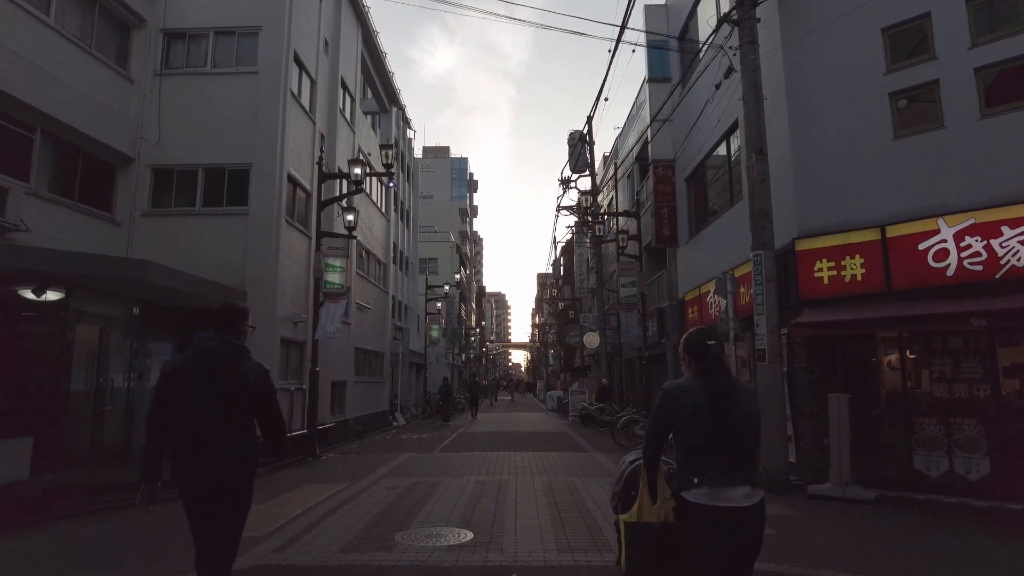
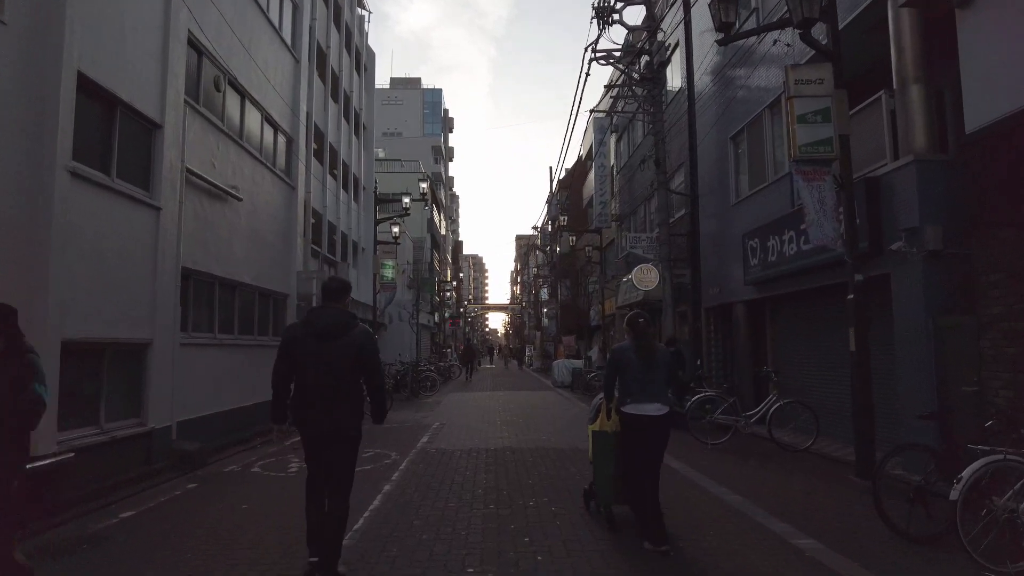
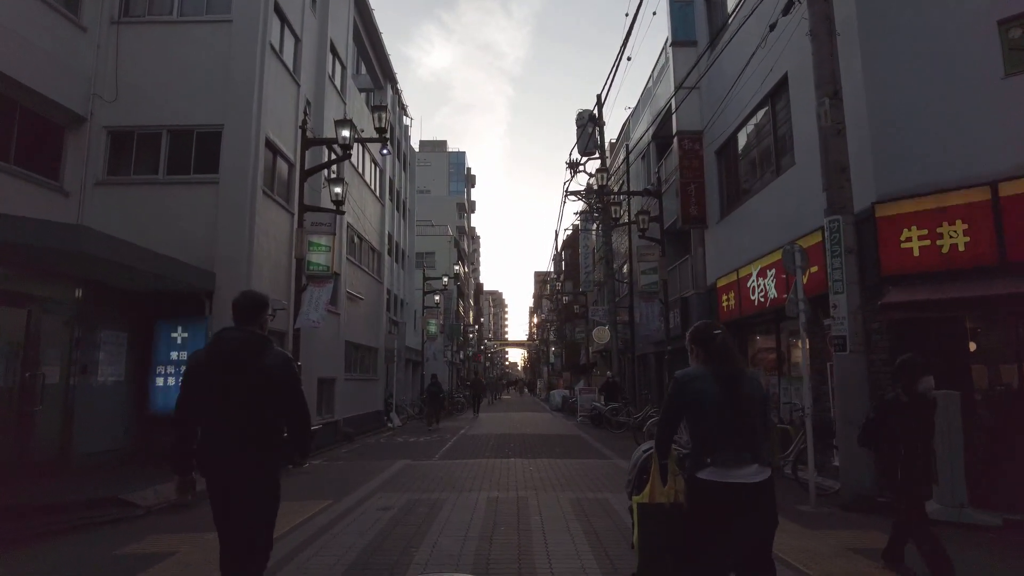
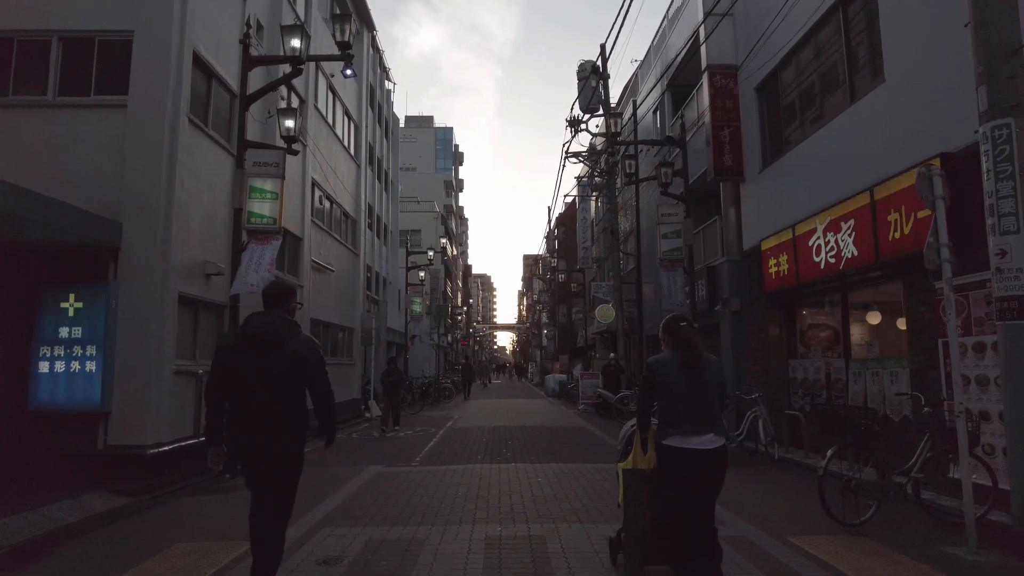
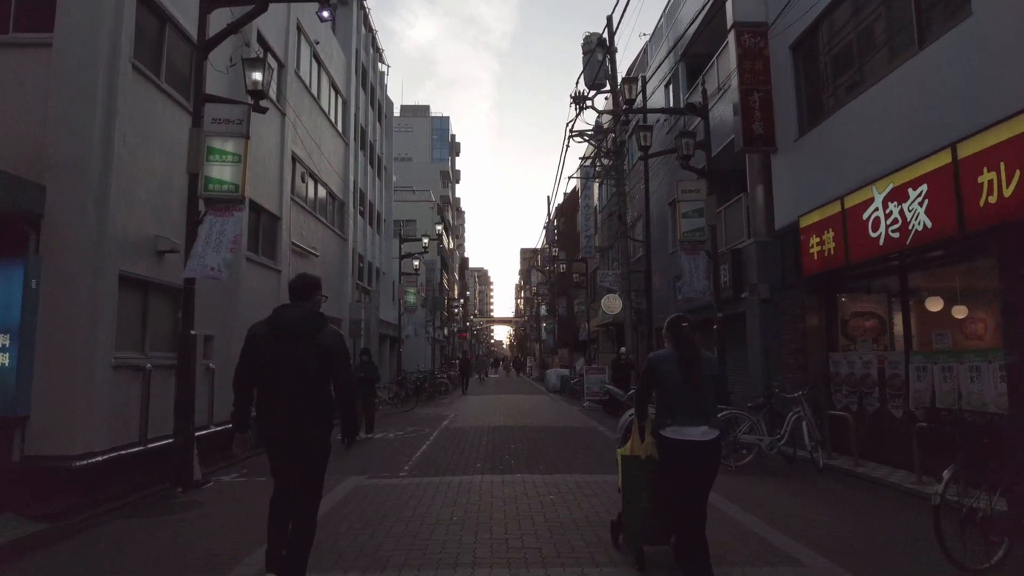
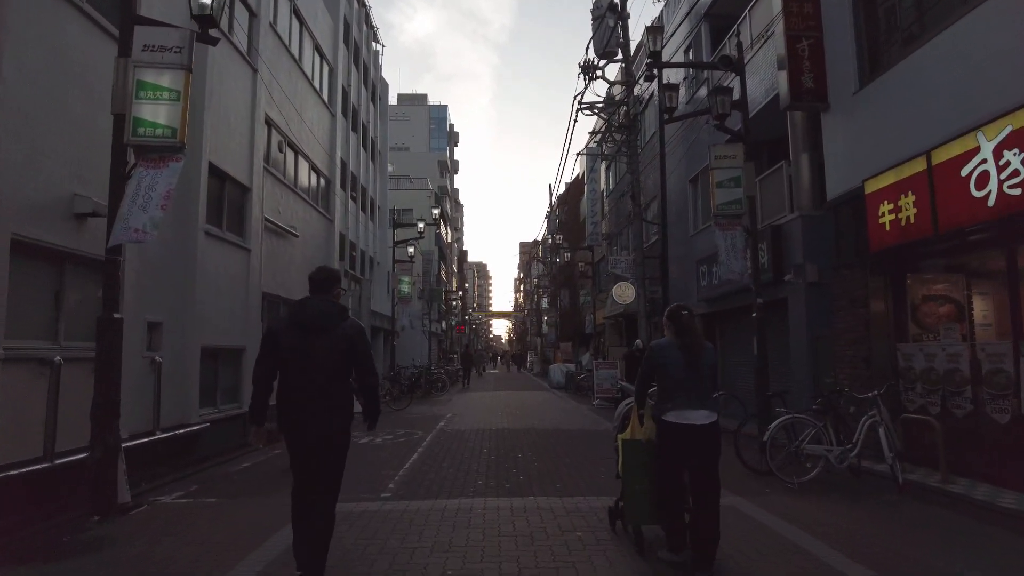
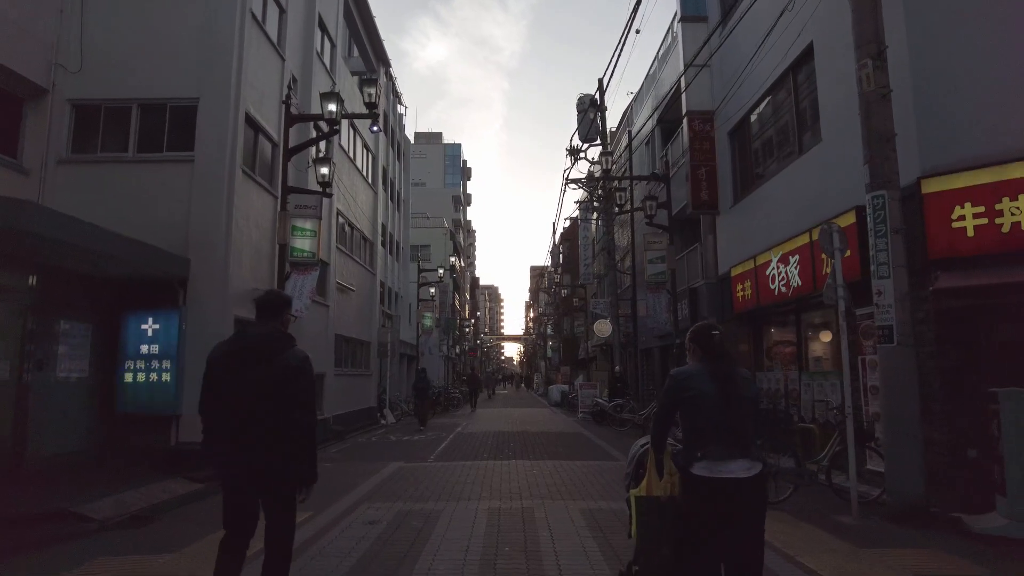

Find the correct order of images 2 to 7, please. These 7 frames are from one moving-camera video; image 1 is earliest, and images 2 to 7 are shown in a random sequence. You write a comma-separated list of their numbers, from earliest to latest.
3, 7, 4, 5, 6, 2
